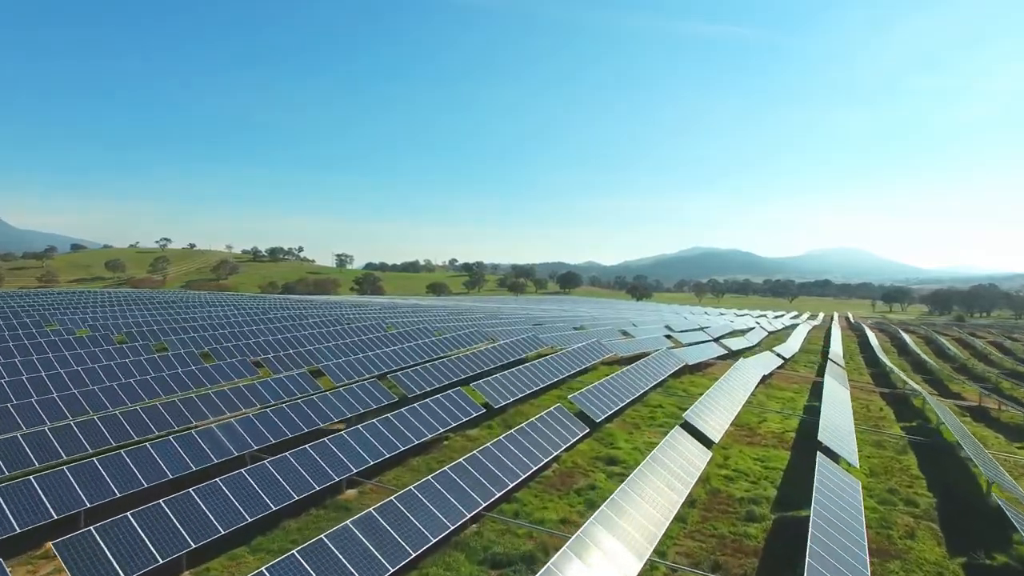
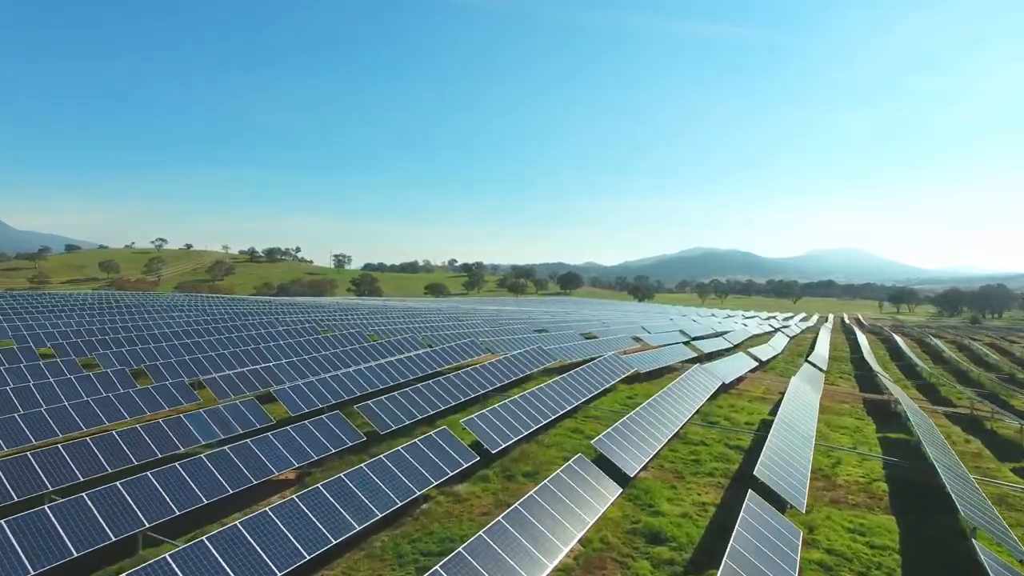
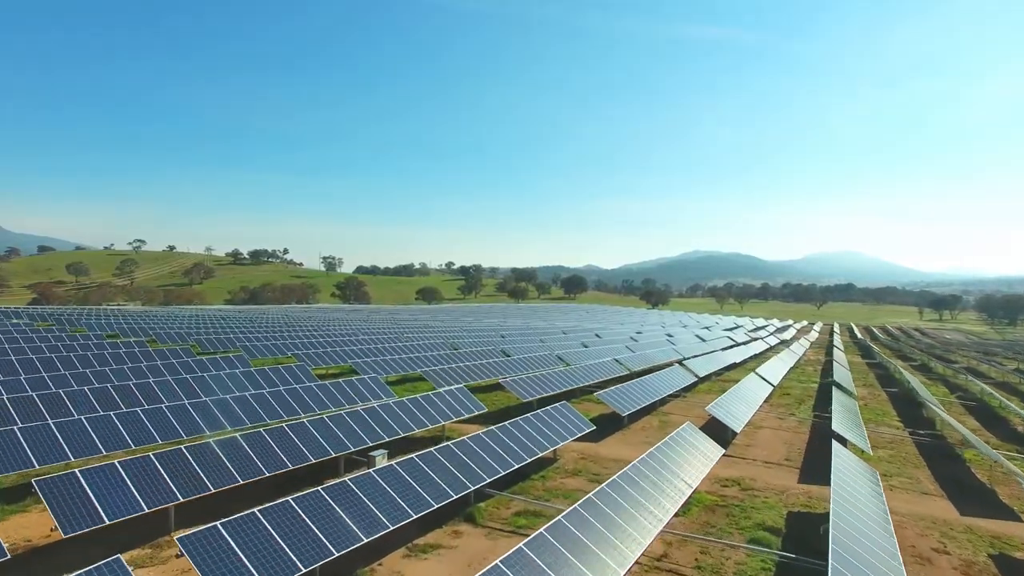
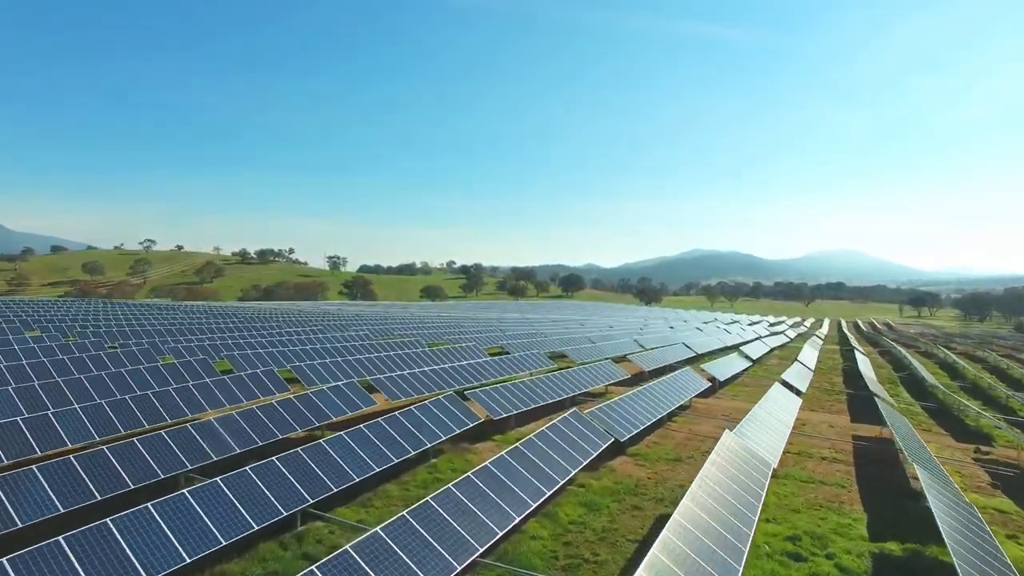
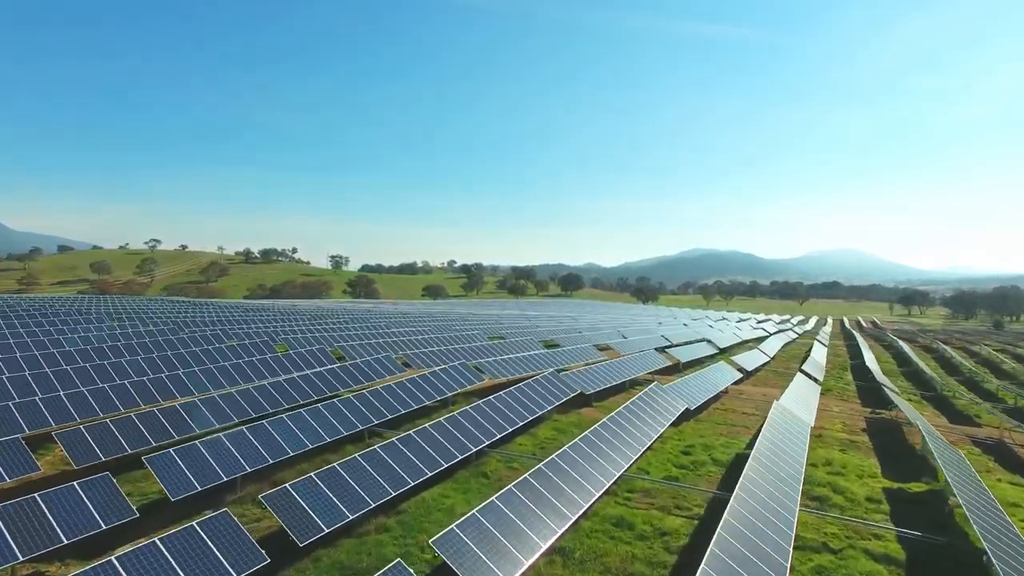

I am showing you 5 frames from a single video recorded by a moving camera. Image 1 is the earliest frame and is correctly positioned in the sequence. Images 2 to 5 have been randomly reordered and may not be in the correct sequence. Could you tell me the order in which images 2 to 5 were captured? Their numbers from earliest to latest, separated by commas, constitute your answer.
2, 5, 4, 3
